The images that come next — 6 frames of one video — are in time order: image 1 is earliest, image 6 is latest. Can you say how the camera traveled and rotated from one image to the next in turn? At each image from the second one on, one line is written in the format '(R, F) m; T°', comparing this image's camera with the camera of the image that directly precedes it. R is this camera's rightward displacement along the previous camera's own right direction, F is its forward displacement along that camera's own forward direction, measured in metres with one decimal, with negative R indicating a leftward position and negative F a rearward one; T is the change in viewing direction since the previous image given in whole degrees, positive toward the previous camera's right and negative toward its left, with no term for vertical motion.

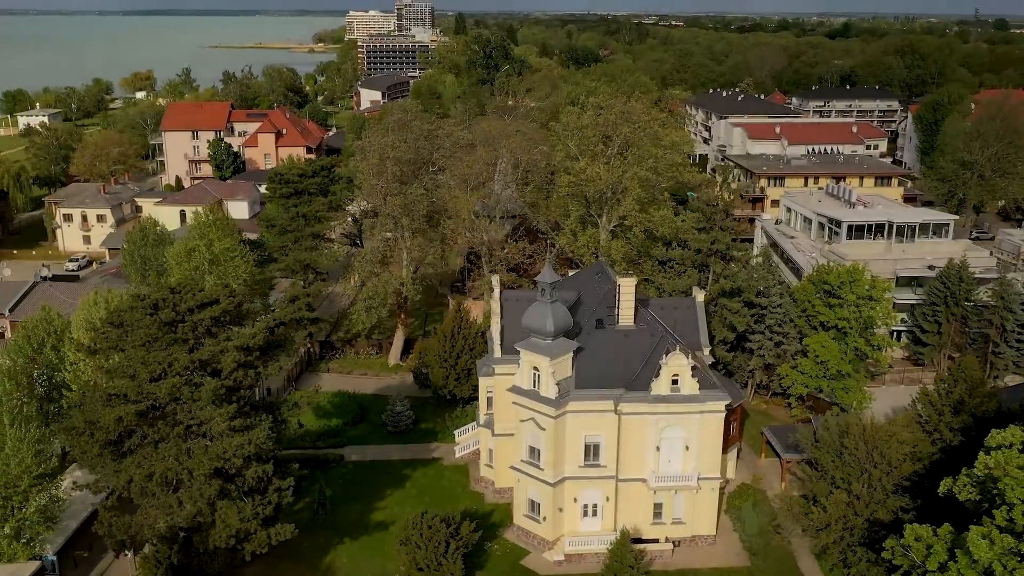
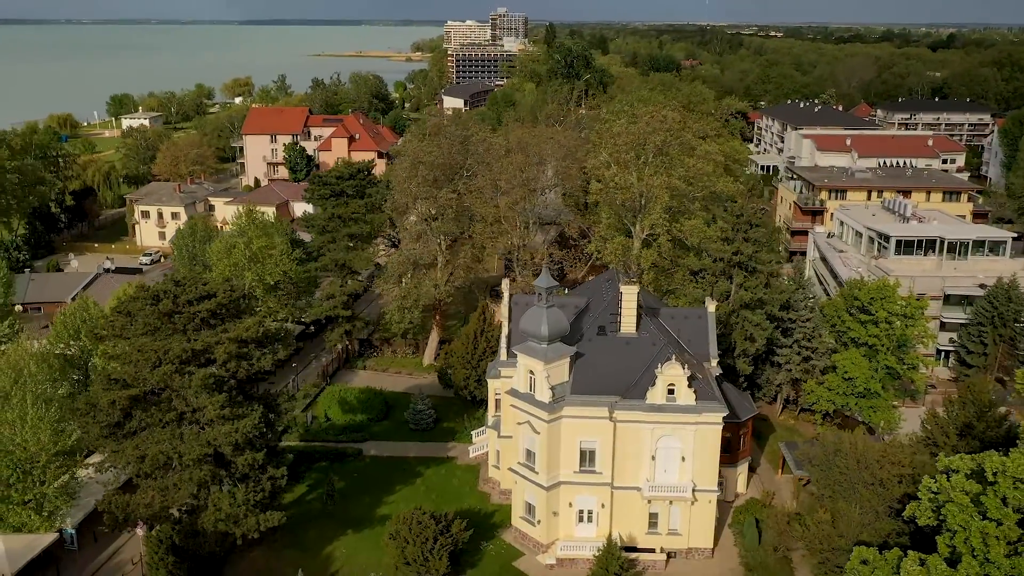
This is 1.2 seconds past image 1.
(+3.6, -0.2) m; -6°
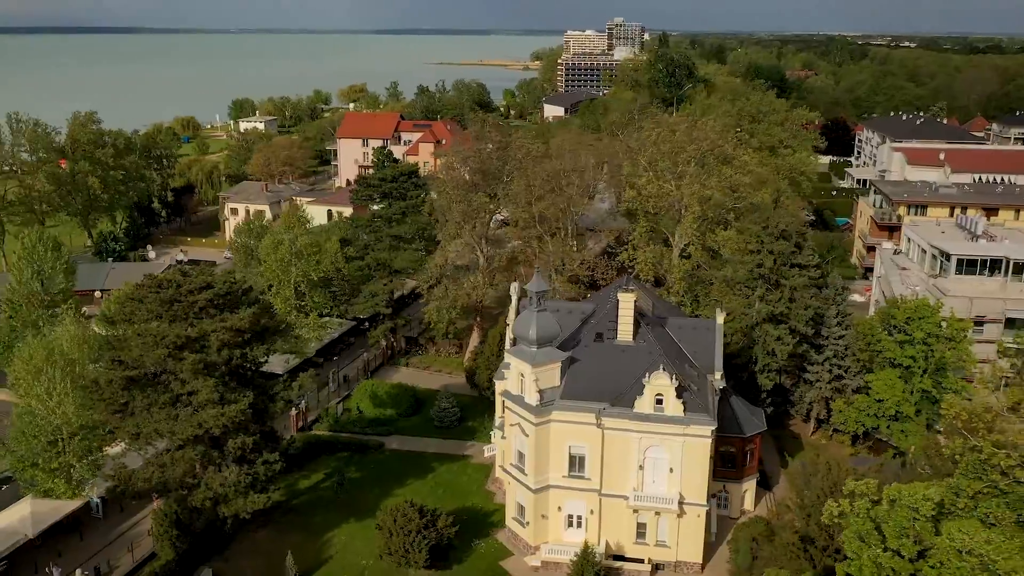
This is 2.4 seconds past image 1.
(+4.7, -0.1) m; -8°
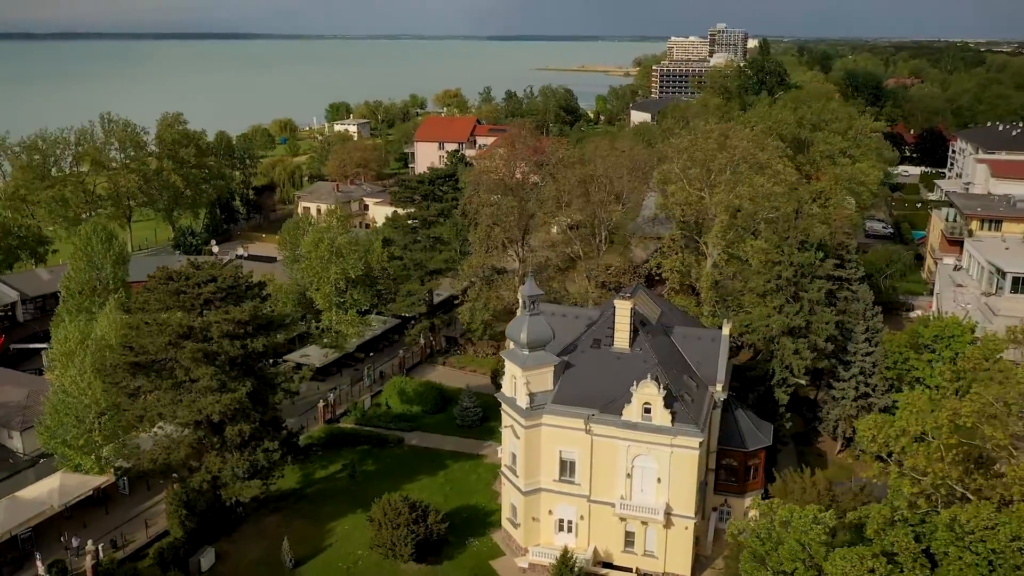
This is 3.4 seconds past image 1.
(+4.1, -0.1) m; -7°
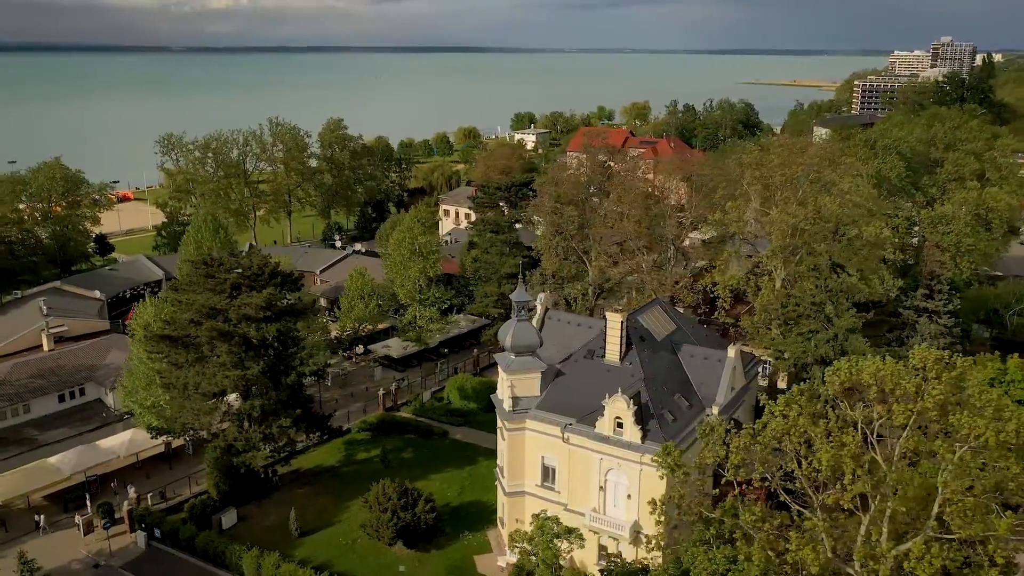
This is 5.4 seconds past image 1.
(+8.3, +0.2) m; -14°
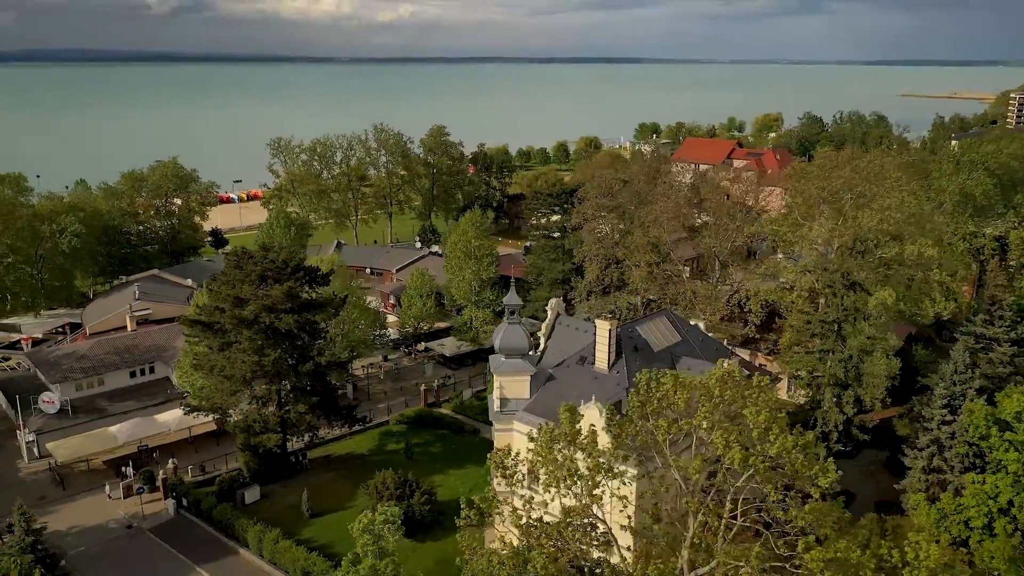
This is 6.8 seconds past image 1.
(+5.9, -0.2) m; -10°
